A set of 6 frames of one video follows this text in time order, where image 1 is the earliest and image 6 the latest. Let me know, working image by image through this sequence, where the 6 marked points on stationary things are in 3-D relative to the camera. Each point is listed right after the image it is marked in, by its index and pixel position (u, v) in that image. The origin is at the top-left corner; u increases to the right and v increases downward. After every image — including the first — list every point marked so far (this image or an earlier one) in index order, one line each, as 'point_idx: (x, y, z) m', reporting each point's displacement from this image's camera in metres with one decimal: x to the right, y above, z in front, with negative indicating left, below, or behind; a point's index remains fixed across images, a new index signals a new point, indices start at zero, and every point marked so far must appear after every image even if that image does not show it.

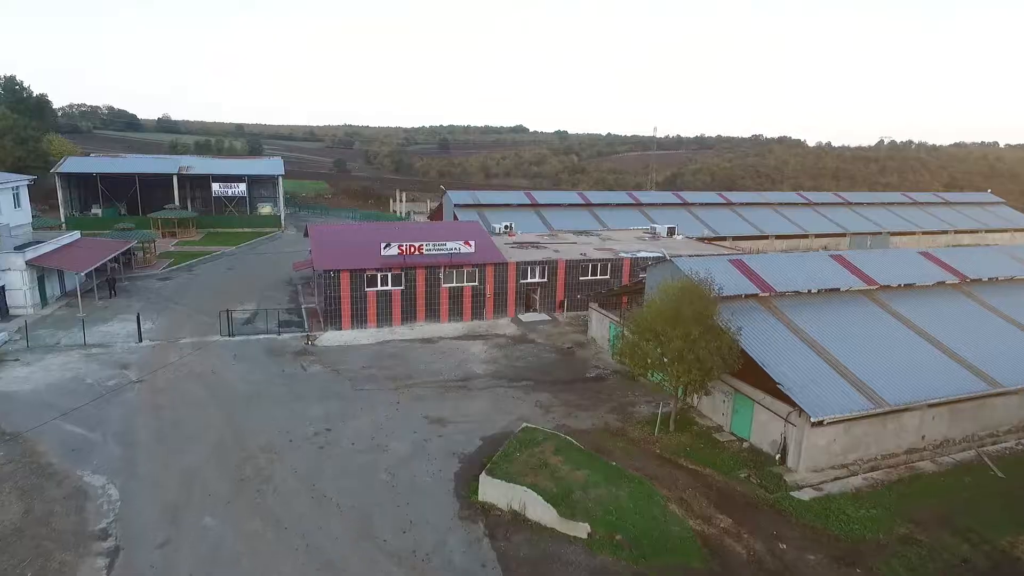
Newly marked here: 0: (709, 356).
0: (+4.8, -1.7, +15.2) m
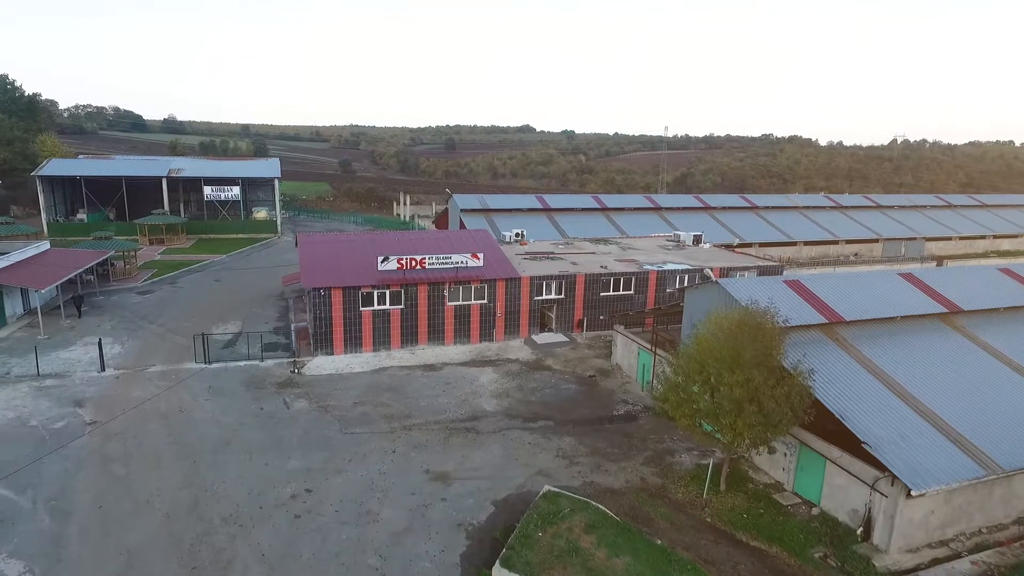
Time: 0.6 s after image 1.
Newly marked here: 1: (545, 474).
0: (+5.2, -2.4, +12.3) m
1: (+0.8, -4.4, +14.6) m
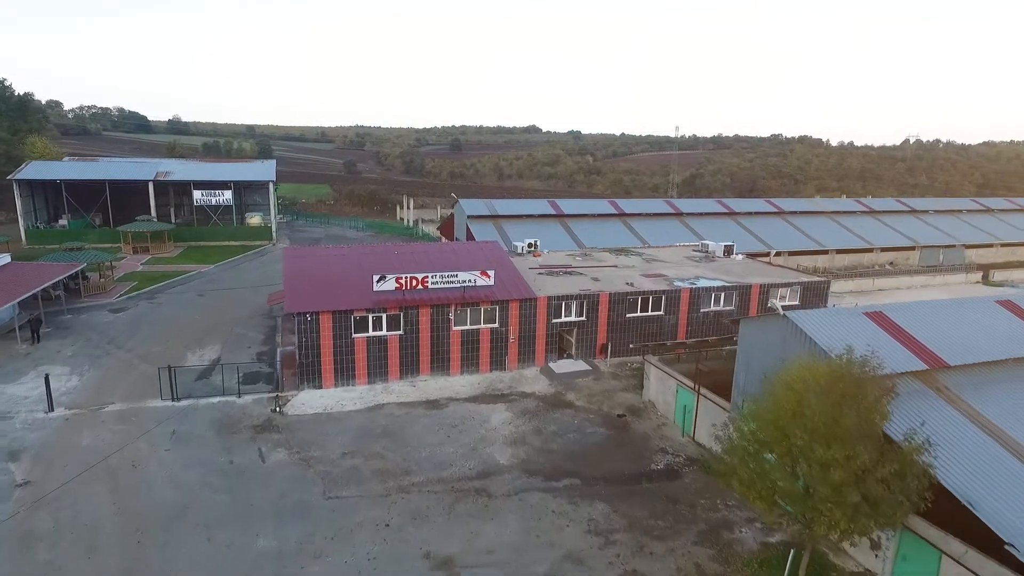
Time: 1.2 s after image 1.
0: (+5.6, -3.1, +9.3) m
1: (+1.2, -5.1, +11.7) m
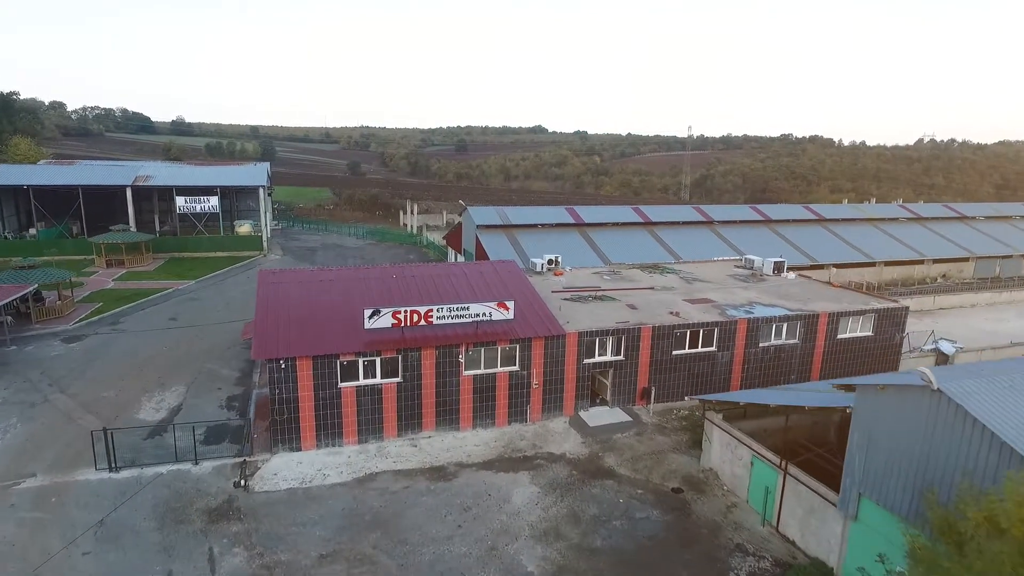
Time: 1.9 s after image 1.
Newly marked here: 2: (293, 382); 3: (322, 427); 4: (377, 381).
0: (+6.2, -4.0, +5.5) m
1: (+1.8, -6.1, +7.9) m
2: (-5.3, -2.3, +14.8) m
3: (-4.7, -3.4, +15.3) m
4: (-3.4, -2.3, +15.5) m
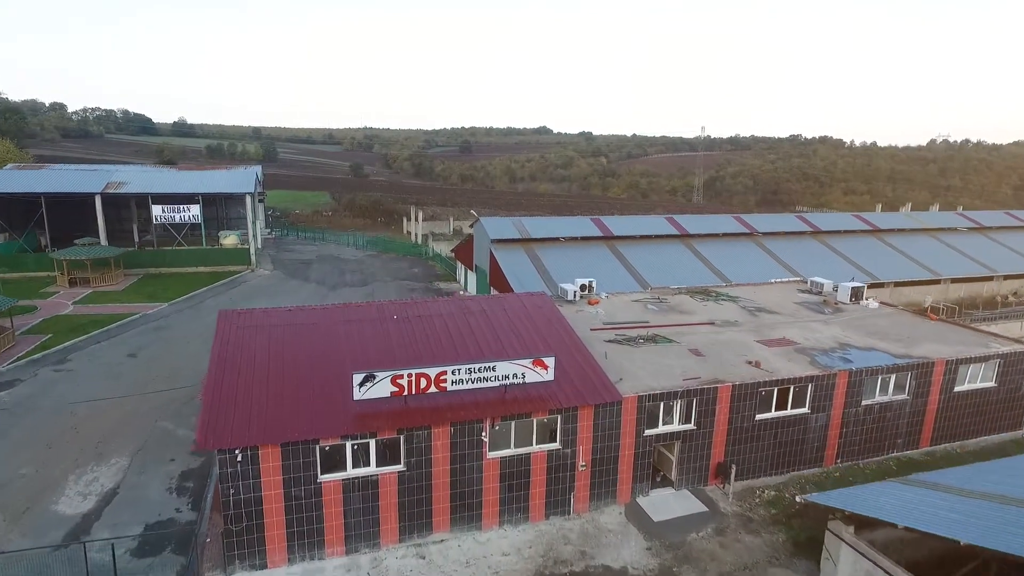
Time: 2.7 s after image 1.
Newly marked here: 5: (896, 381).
0: (+6.9, -5.0, +1.3) m
1: (+2.5, -7.1, +3.8) m
2: (-4.5, -3.3, +10.7) m
3: (-3.9, -4.5, +11.2) m
4: (-2.6, -3.4, +11.4) m
5: (+9.6, -2.3, +15.3) m
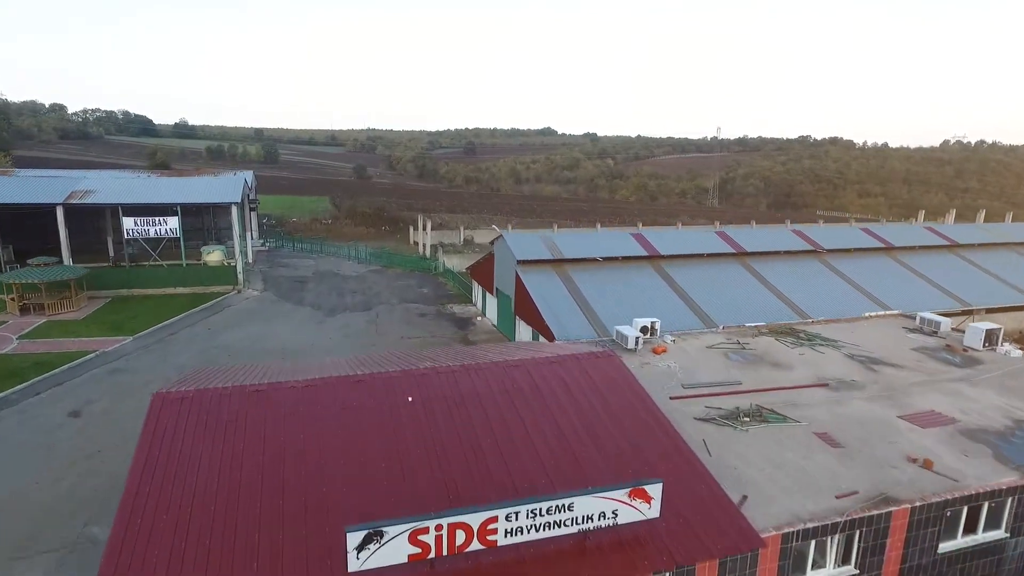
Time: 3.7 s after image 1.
0: (+7.9, -6.1, -3.1) m
1: (+3.5, -8.2, -0.7) m
2: (-3.4, -4.4, +6.3) m
3: (-2.8, -5.6, +6.8) m
4: (-1.5, -4.5, +7.0) m
5: (+10.6, -3.4, +10.8) m
